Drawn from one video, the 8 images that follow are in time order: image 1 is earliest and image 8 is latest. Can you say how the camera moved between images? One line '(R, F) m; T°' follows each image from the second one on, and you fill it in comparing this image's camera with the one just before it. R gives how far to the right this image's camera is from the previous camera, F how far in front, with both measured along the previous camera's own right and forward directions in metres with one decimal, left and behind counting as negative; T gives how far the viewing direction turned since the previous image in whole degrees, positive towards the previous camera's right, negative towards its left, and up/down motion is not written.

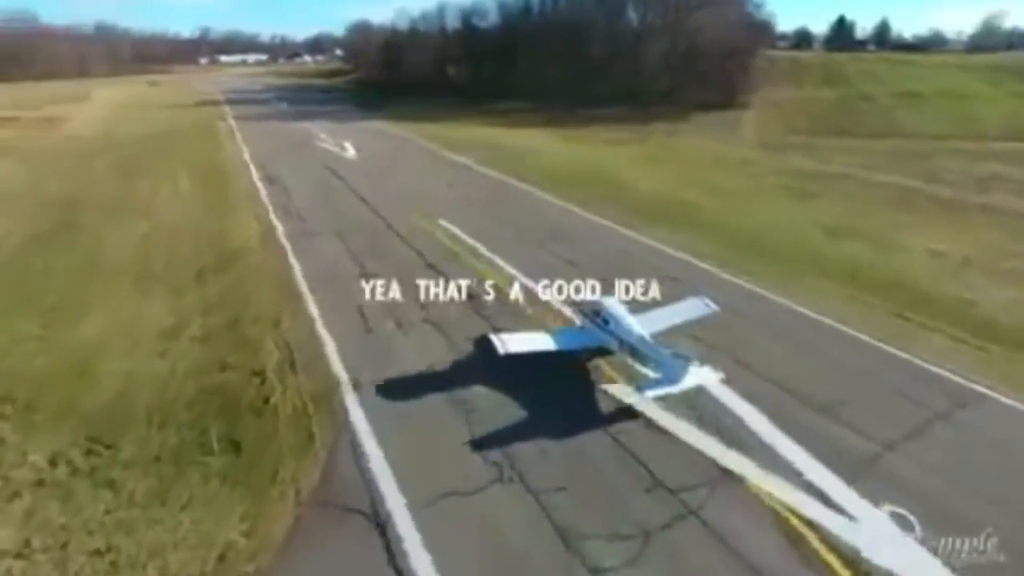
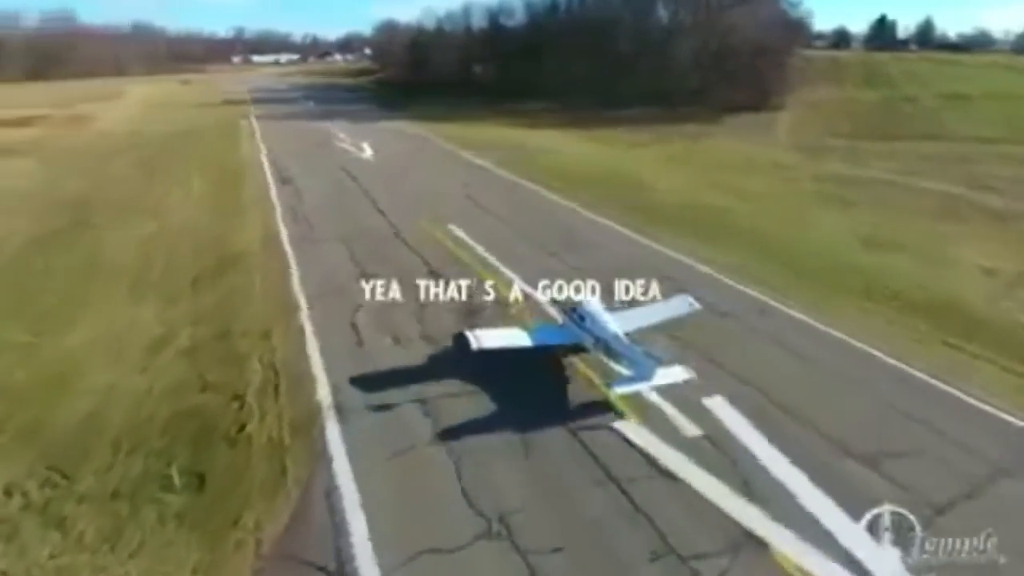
(+0.6, +1.5) m; -3°
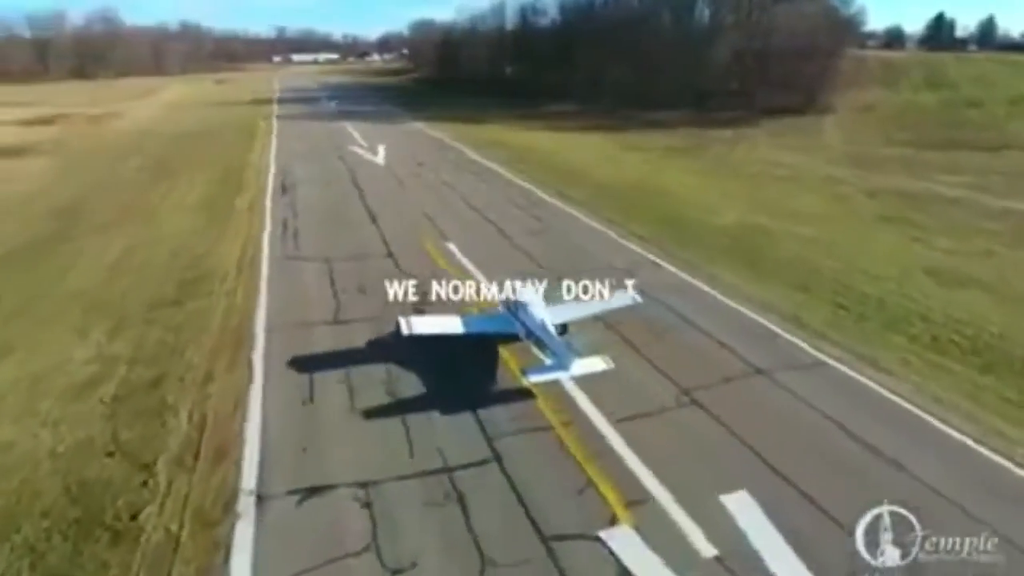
(+1.2, +3.1) m; -3°
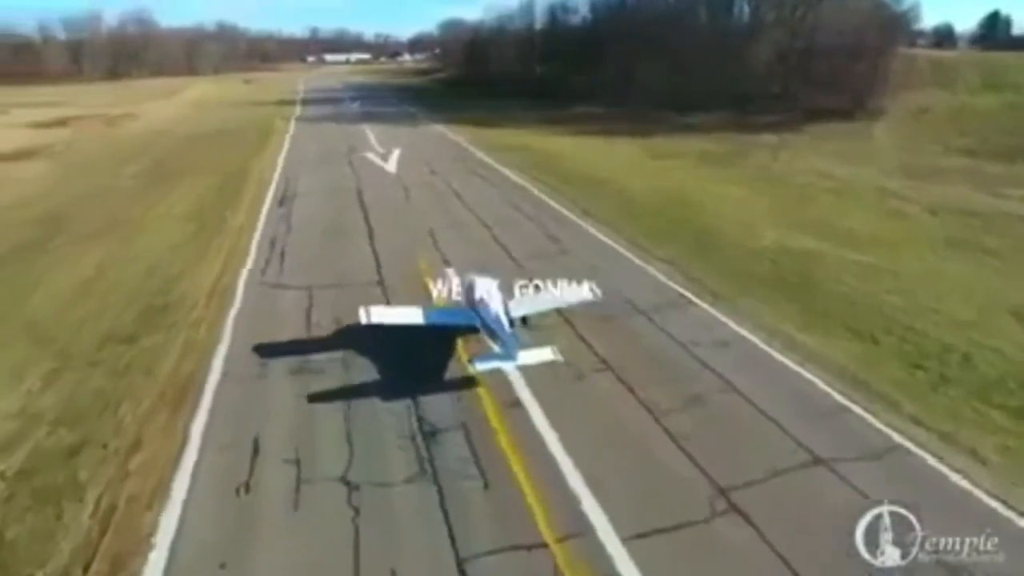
(+0.7, +3.0) m; -3°
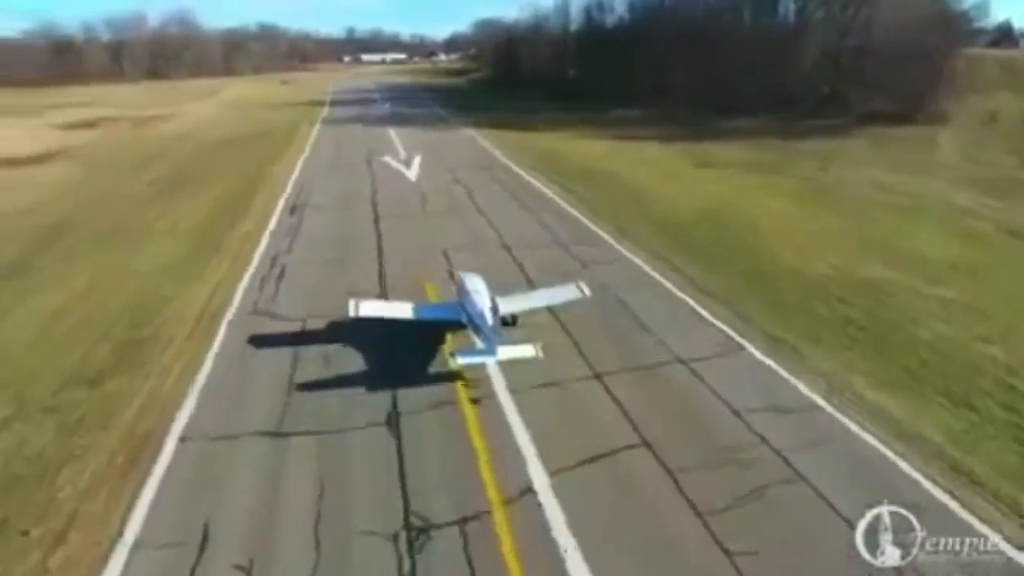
(+0.3, +2.6) m; -3°
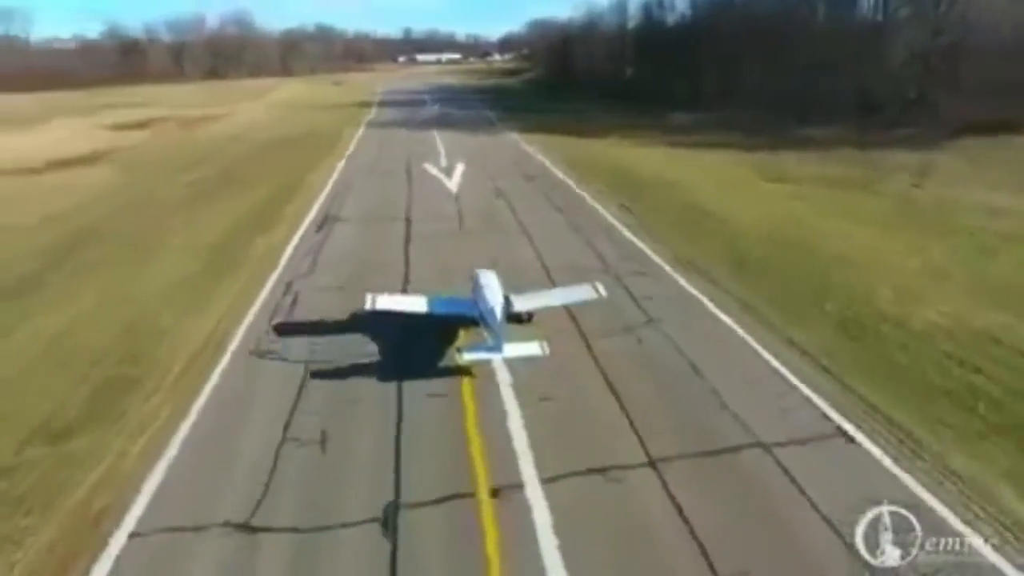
(+0.2, +2.8) m; -5°
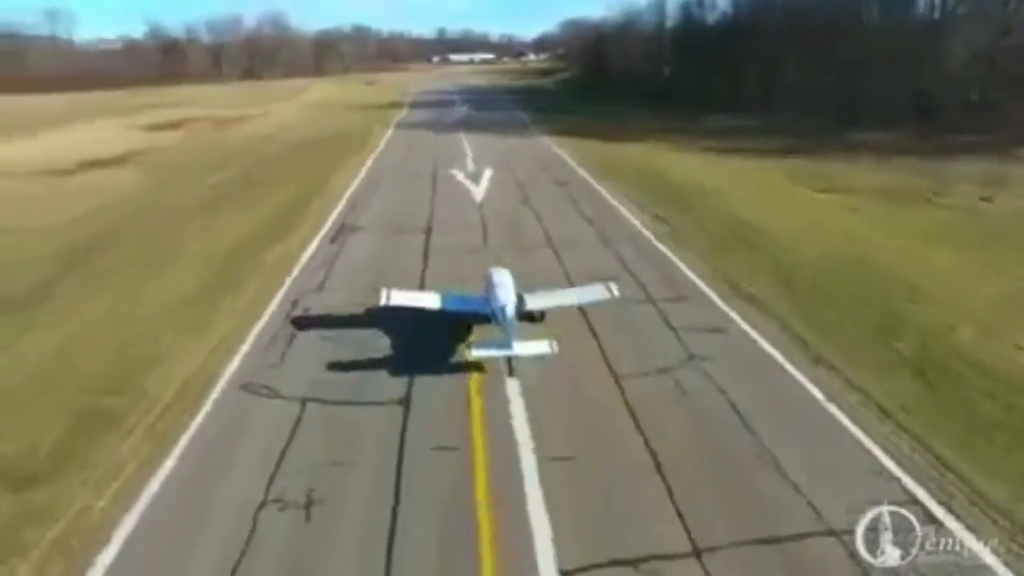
(+0.2, +1.9) m; -3°
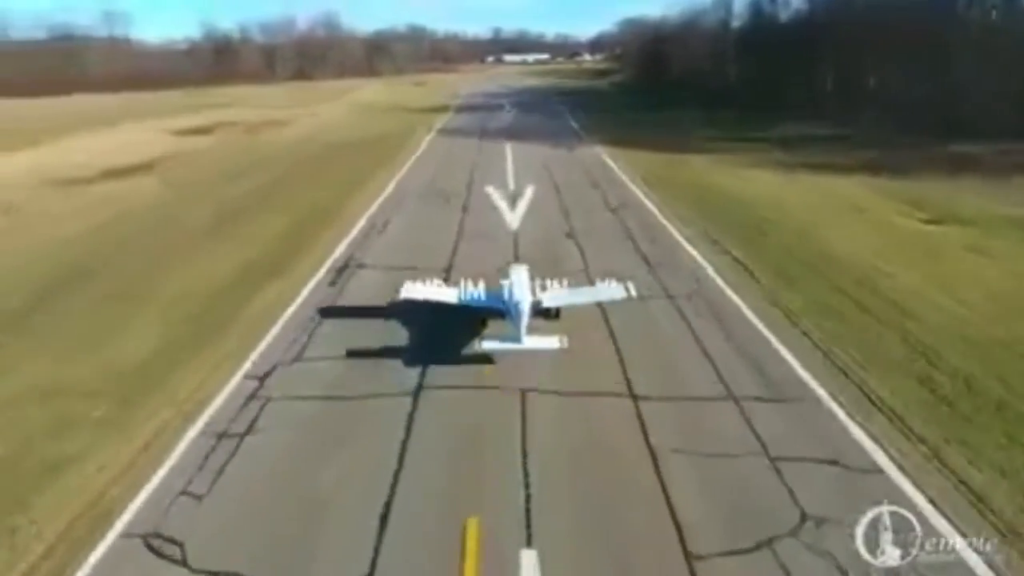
(+0.4, +4.8) m; -5°
